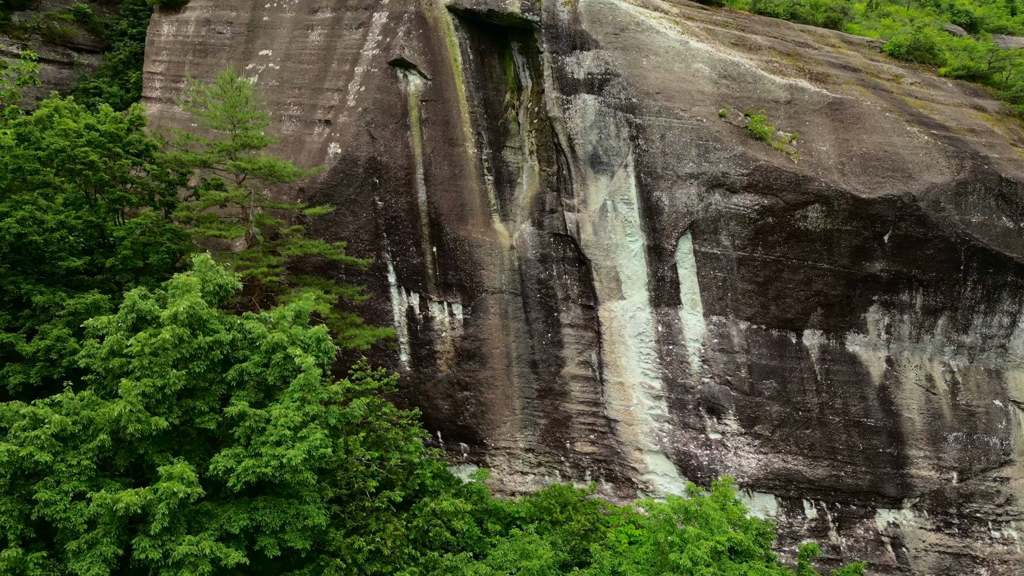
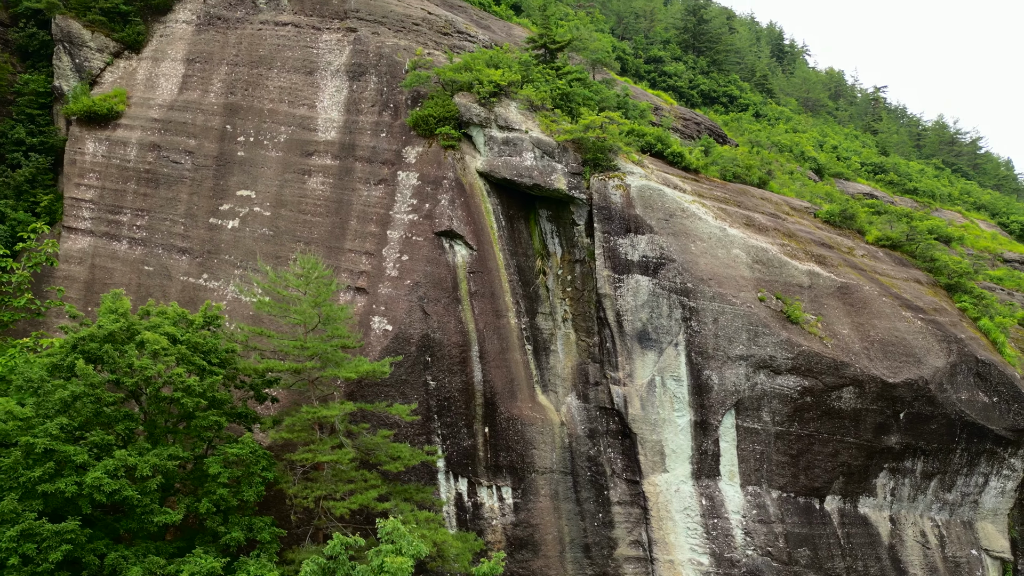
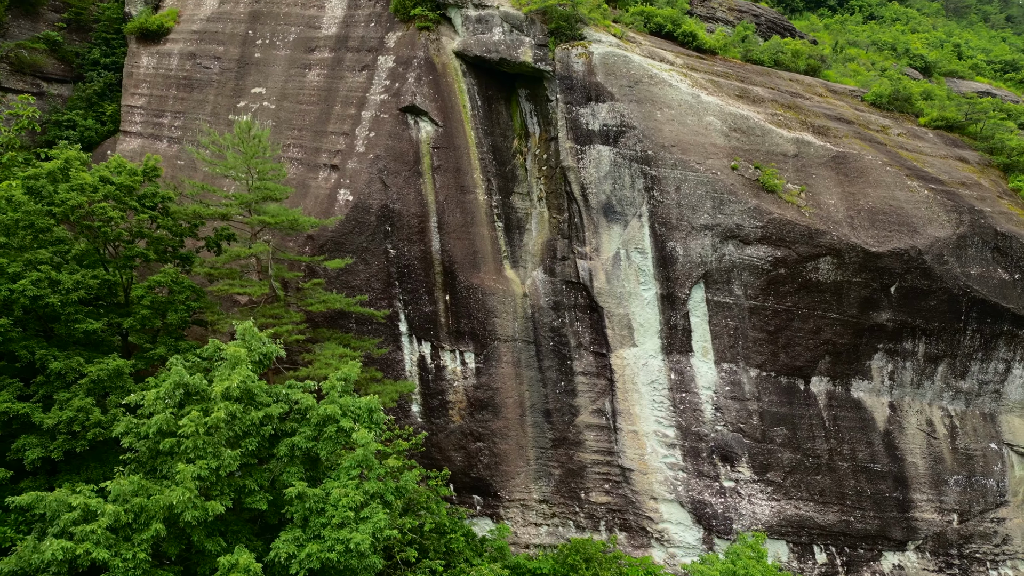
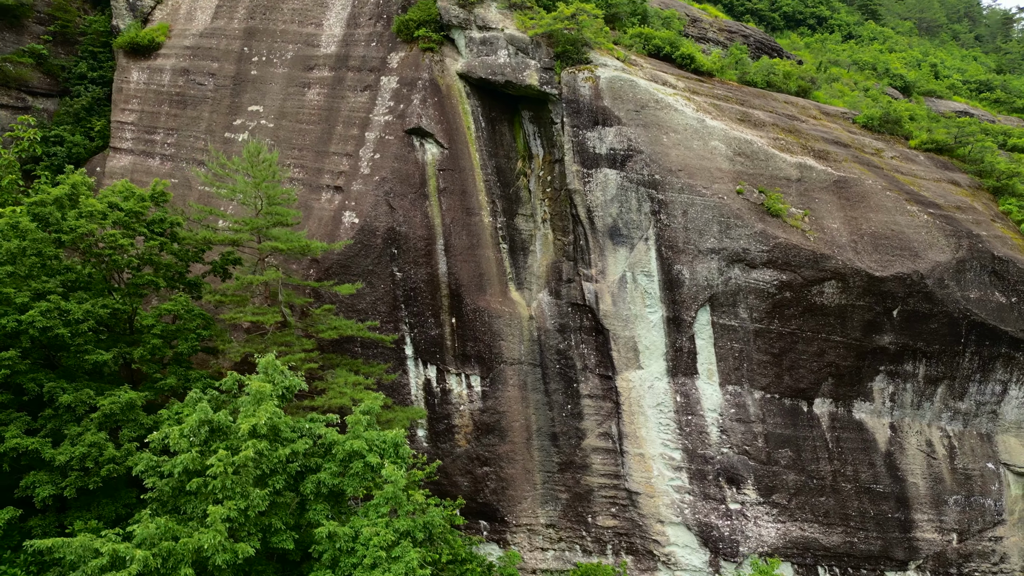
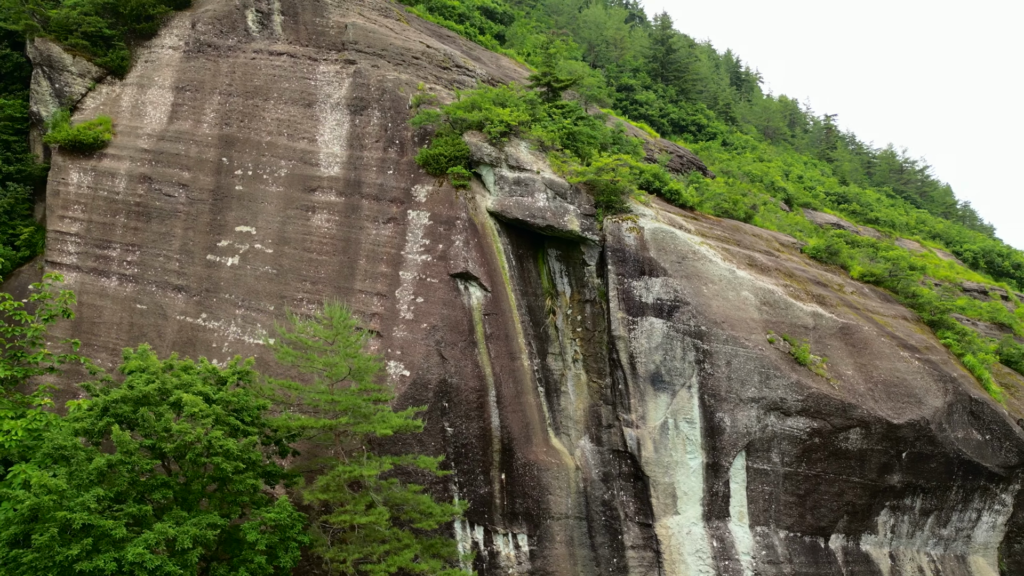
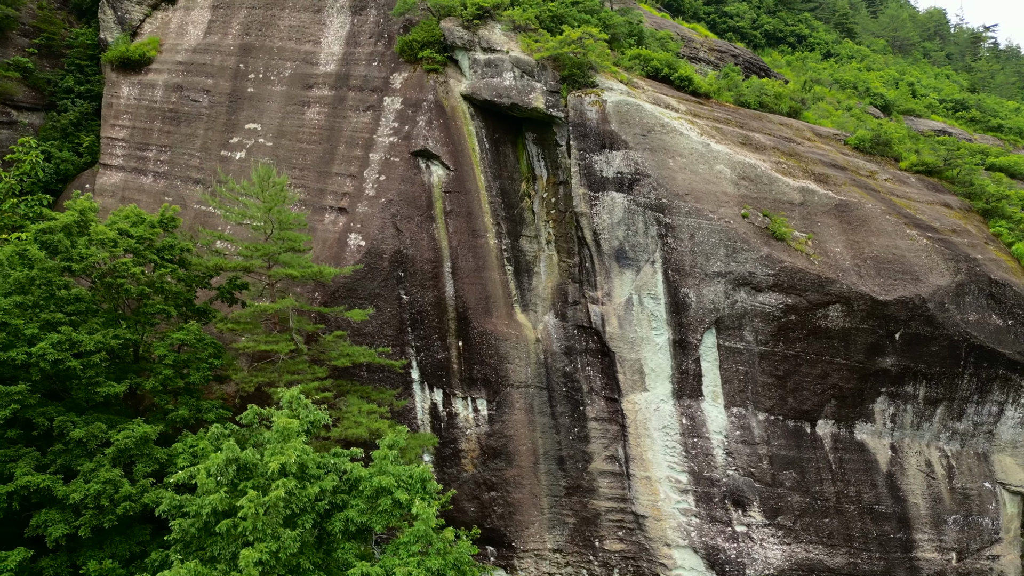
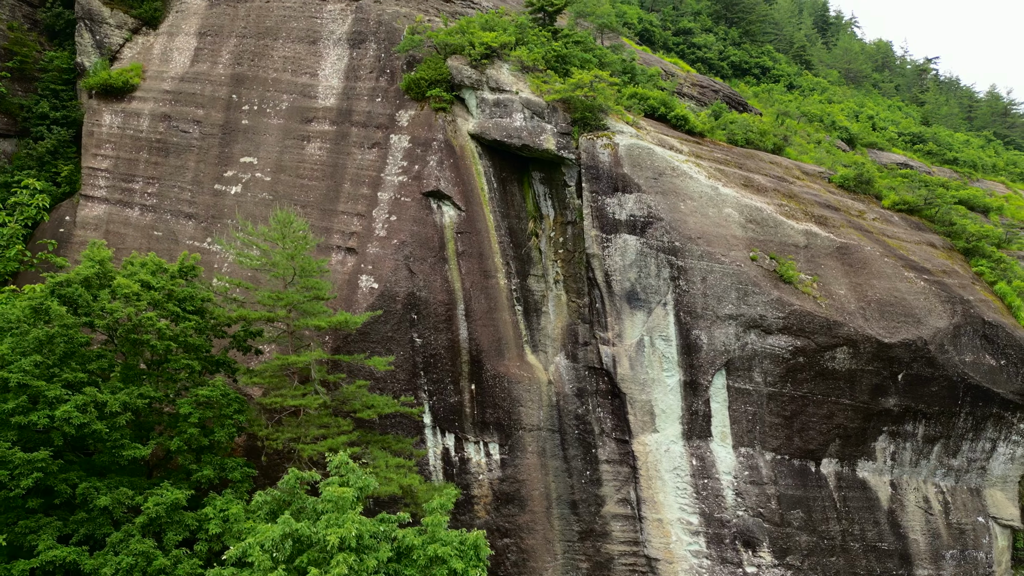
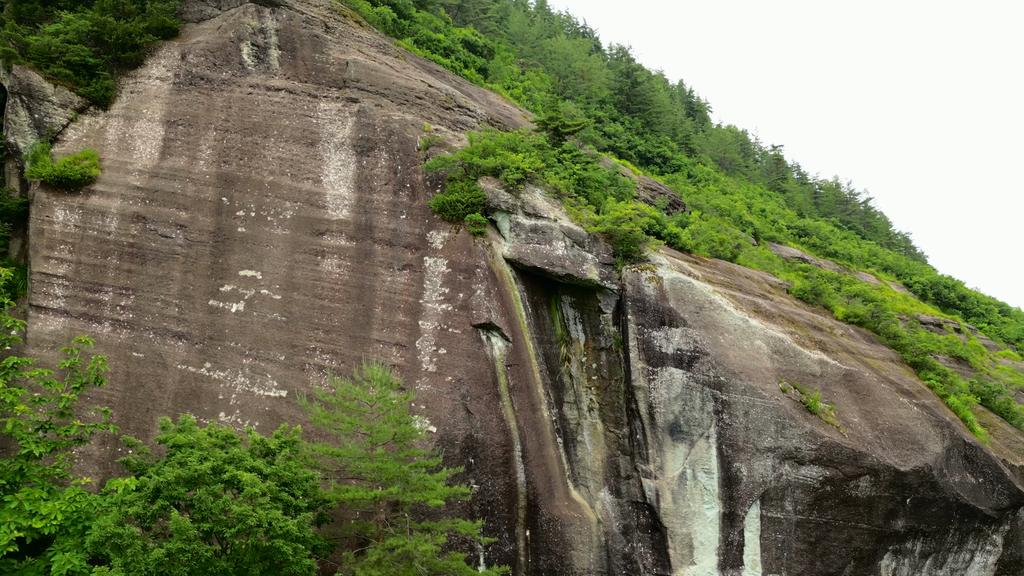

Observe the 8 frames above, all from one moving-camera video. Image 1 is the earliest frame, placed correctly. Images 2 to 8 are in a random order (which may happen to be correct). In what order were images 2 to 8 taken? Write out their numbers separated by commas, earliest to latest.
3, 4, 6, 7, 2, 5, 8
